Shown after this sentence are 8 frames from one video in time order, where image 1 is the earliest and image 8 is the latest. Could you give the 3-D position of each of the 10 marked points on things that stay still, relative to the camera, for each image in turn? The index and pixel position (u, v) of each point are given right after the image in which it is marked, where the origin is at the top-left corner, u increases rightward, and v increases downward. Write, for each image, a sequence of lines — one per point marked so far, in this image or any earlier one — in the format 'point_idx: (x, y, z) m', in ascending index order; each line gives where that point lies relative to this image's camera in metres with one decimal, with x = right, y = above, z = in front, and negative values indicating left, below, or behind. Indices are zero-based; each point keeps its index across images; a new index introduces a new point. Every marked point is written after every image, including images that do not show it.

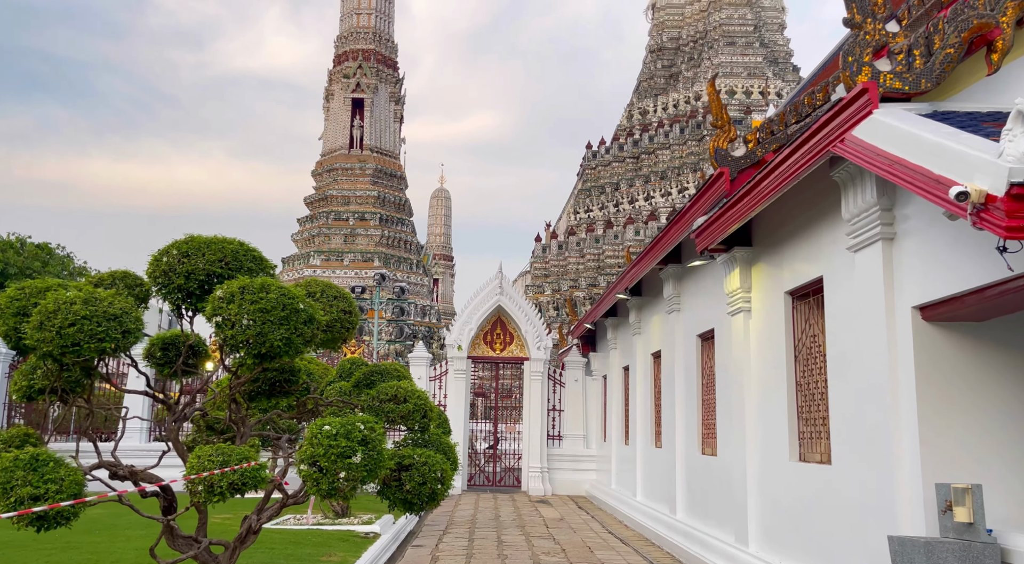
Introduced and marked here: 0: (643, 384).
0: (+1.8, -1.4, +11.0) m
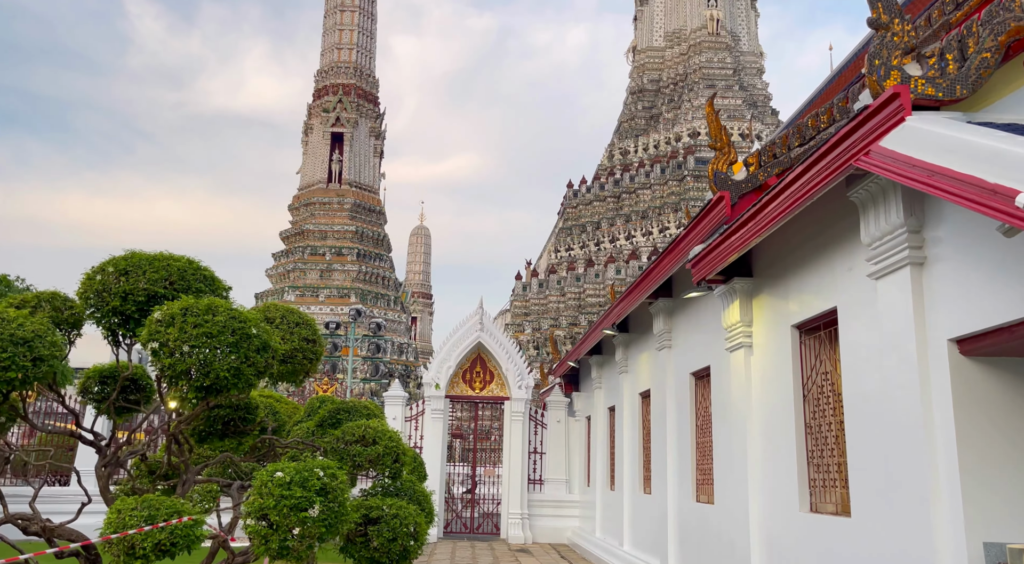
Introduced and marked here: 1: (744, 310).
0: (+1.5, -1.9, +10.4) m
1: (+1.7, -0.2, +6.1) m
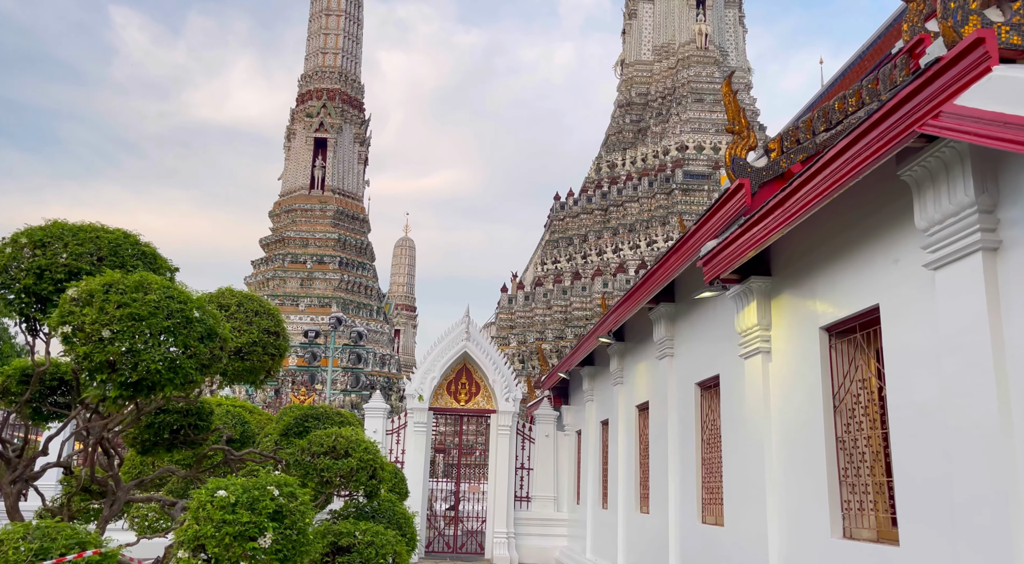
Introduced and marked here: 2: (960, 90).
0: (+1.4, -1.9, +9.8) m
1: (+1.7, -0.2, +5.5) m
2: (+1.6, +0.7, +2.9) m
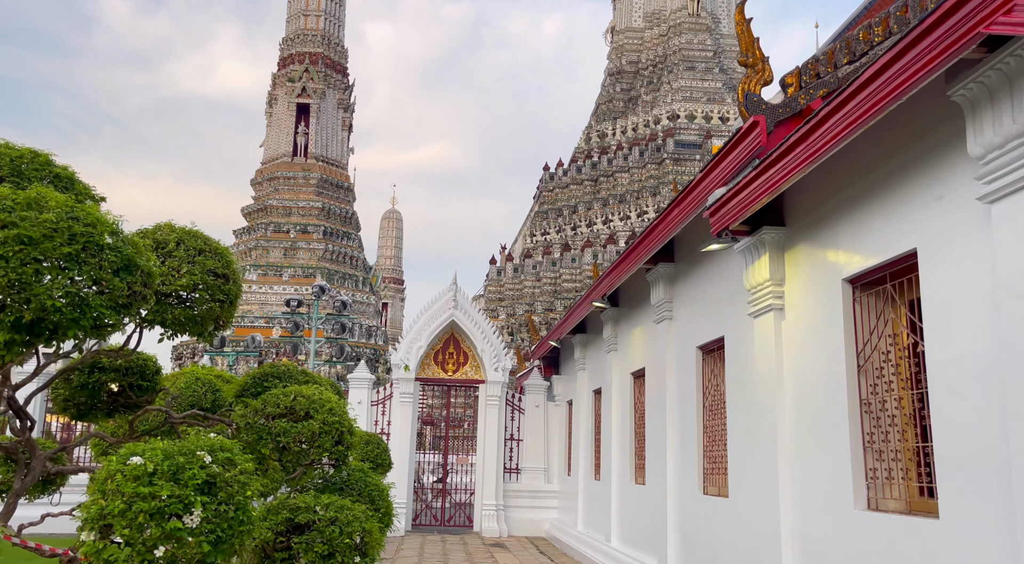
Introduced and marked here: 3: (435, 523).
0: (+1.3, -1.5, +9.4) m
1: (+1.6, +0.1, +5.1) m
2: (+1.6, +0.9, +2.4) m
3: (-1.3, -4.0, +13.4) m
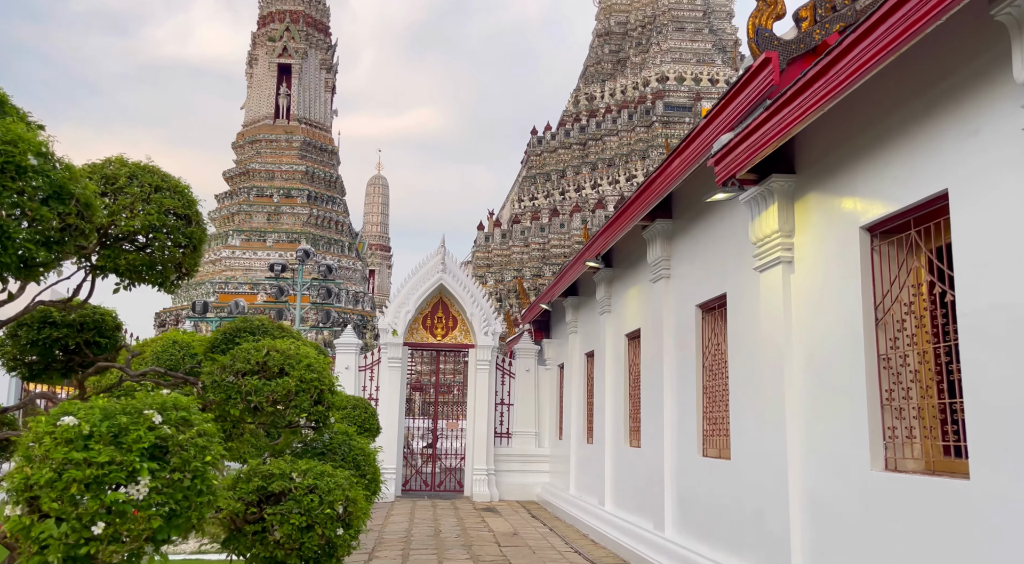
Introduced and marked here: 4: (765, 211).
0: (+1.2, -1.0, +9.2) m
1: (+1.6, +0.4, +4.8) m
2: (+1.6, +1.1, +2.1) m
3: (-1.4, -3.4, +13.3) m
4: (+1.5, +0.4, +4.9) m
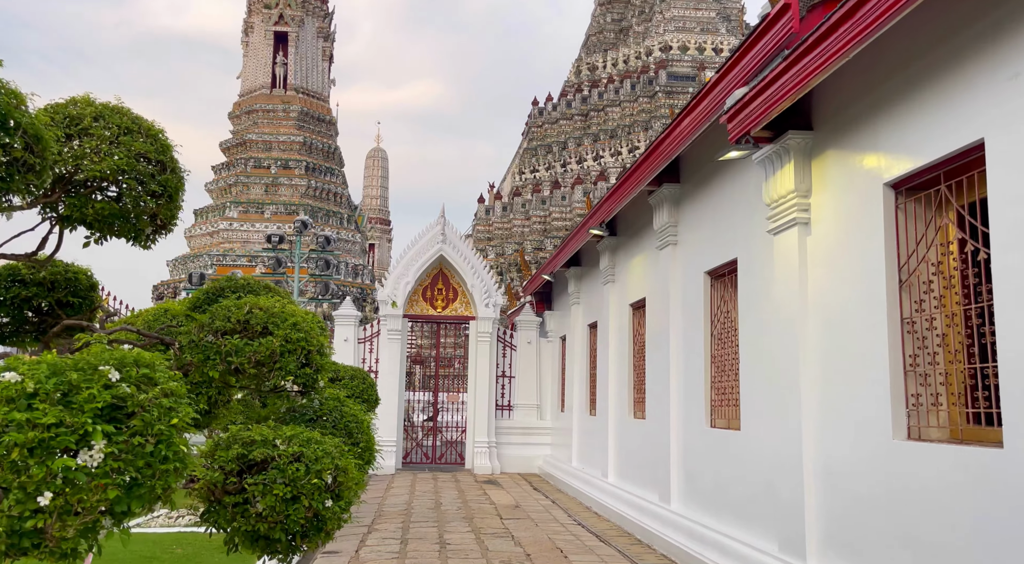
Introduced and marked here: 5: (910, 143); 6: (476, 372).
0: (+1.2, -0.7, +9.0) m
1: (+1.6, +0.6, +4.5) m
2: (+1.6, +1.2, +1.9) m
3: (-1.4, -2.9, +13.1) m
4: (+1.5, +0.6, +4.7) m
5: (+1.8, +0.6, +3.6) m
6: (-0.6, -1.4, +12.7) m
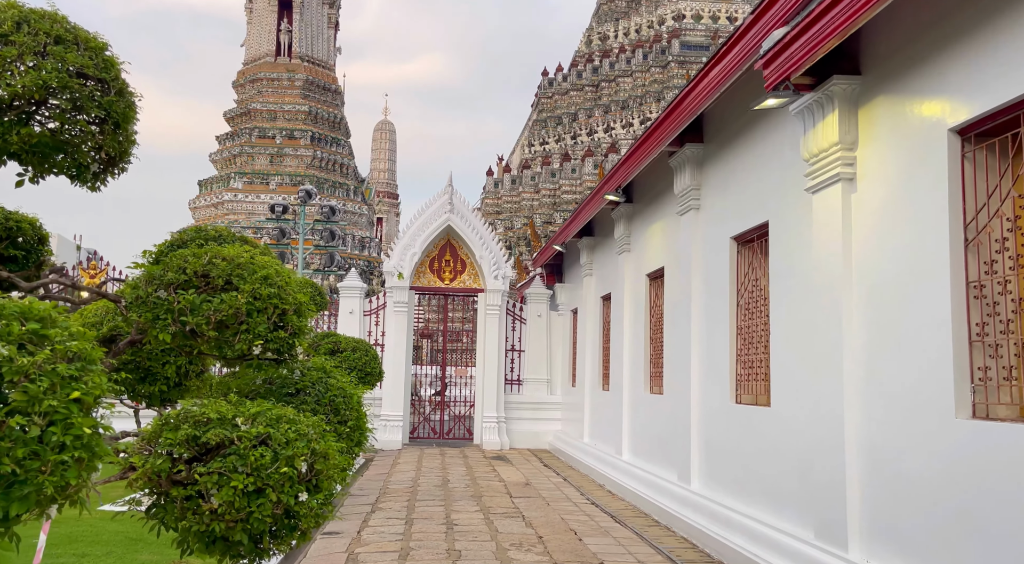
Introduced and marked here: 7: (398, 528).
0: (+1.3, -0.4, +8.6) m
1: (+1.7, +0.8, +4.1) m
2: (+1.6, +1.3, +1.4) m
3: (-1.2, -2.4, +12.8) m
4: (+1.6, +0.8, +4.2) m
5: (+1.8, +0.8, +3.1) m
6: (-0.4, -1.0, +12.3) m
7: (-0.8, -1.8, +6.0) m
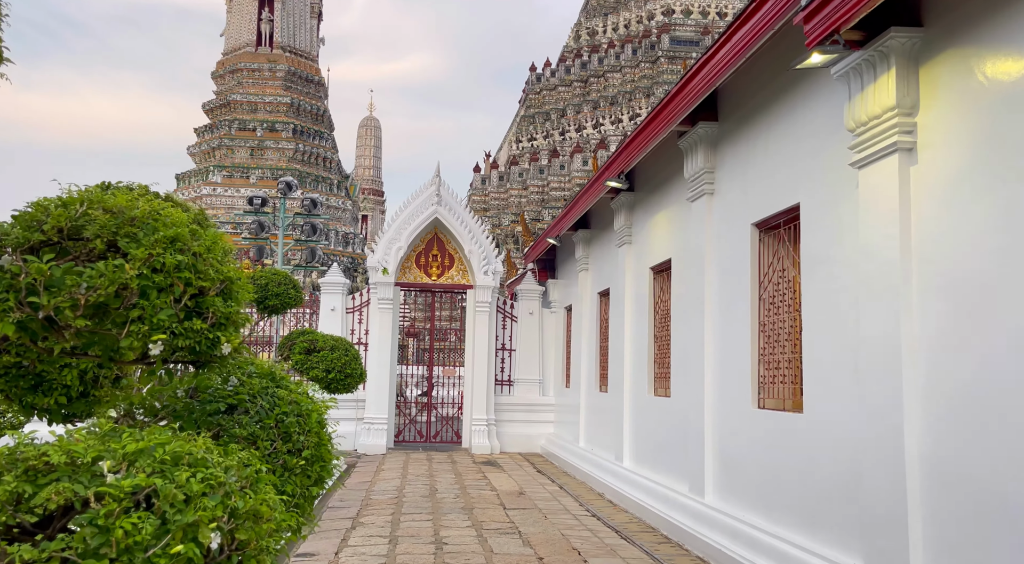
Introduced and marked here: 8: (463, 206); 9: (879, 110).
0: (+1.2, -0.3, +8.0) m
1: (+1.7, +0.8, +3.5) m
2: (+1.7, +1.4, +0.8) m
3: (-1.4, -2.4, +12.2) m
4: (+1.6, +0.9, +3.6) m
5: (+1.8, +0.8, +2.6) m
6: (-0.6, -0.9, +11.7) m
7: (-0.9, -1.8, +5.4) m
8: (-0.7, +1.1, +11.8) m
9: (+1.6, +0.8, +3.6) m
